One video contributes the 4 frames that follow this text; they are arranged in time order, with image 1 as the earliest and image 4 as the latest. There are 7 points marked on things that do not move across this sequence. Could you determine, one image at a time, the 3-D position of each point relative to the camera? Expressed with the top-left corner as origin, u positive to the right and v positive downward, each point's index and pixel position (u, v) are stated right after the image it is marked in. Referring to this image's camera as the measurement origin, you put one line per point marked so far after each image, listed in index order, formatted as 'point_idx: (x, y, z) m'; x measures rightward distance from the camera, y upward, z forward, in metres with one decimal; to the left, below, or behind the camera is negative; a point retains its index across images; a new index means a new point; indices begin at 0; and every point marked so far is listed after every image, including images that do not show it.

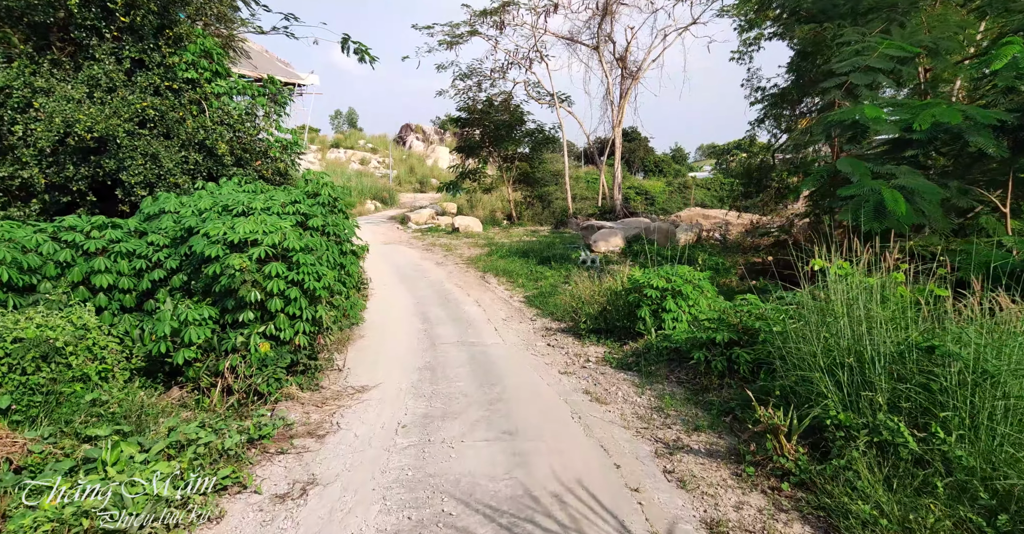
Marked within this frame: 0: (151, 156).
0: (-4.6, +1.4, +8.0) m
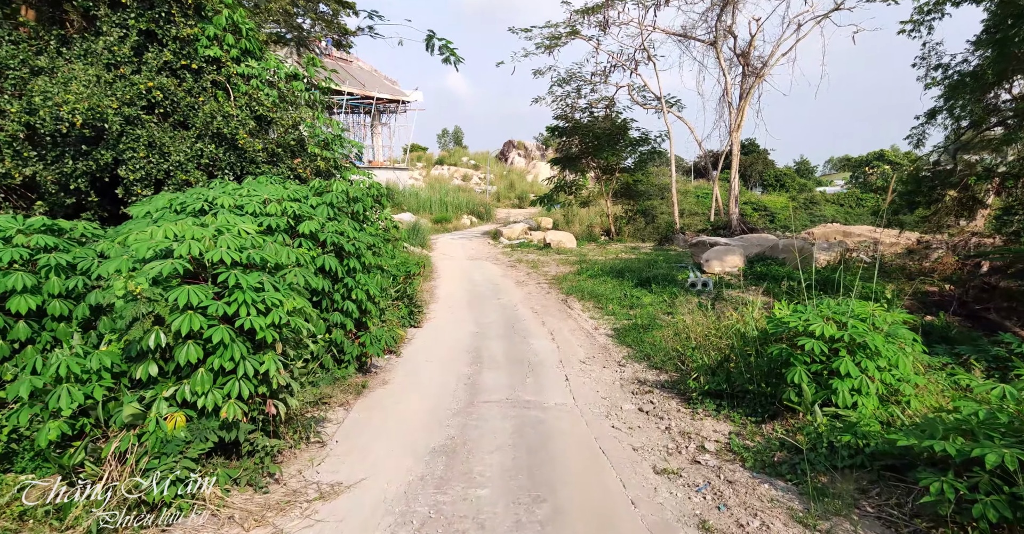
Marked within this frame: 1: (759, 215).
0: (-3.7, +1.2, +6.6) m
1: (+7.7, +1.6, +19.6) m
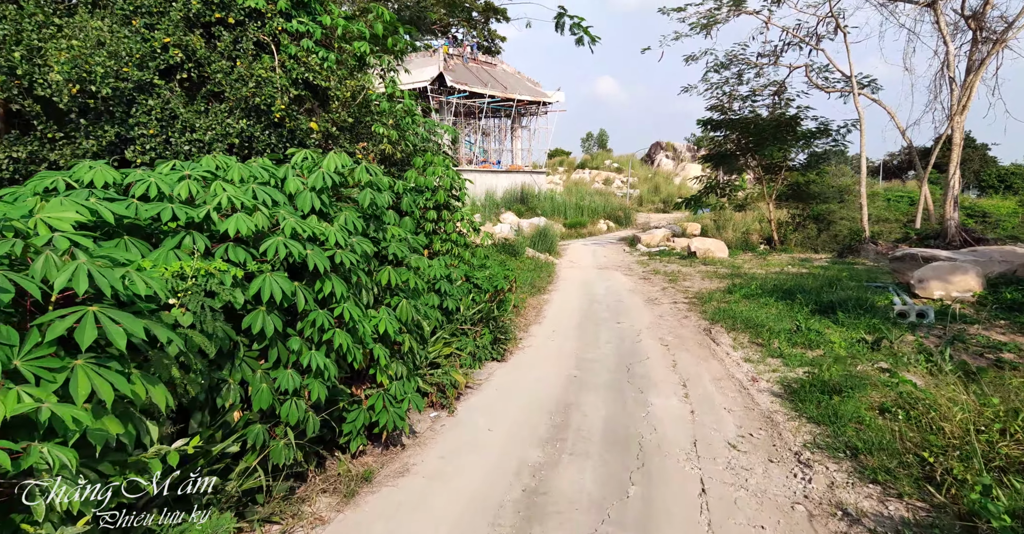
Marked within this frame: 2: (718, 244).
0: (-2.8, +1.2, +5.1) m
1: (+11.3, +1.1, +15.2) m
2: (+4.6, +0.5, +14.2) m
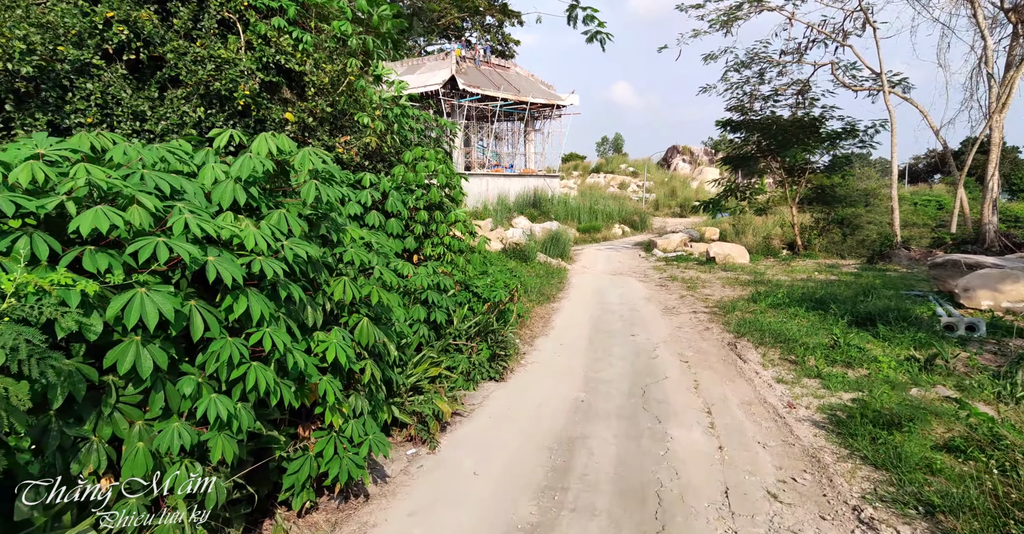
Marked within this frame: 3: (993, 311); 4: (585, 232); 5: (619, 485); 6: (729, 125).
0: (-2.8, +1.1, +4.5) m
1: (+11.5, +1.0, +14.2) m
2: (+4.8, +0.4, +13.3) m
3: (+5.6, -0.5, +7.2) m
4: (+2.2, +1.1, +19.6) m
5: (+0.6, -1.1, +3.2) m
6: (+5.1, +3.5, +14.7) m
